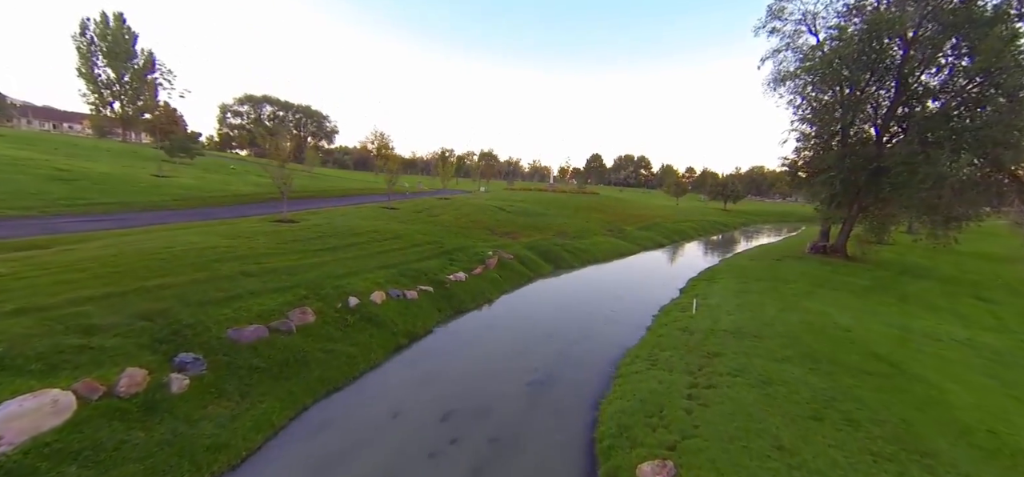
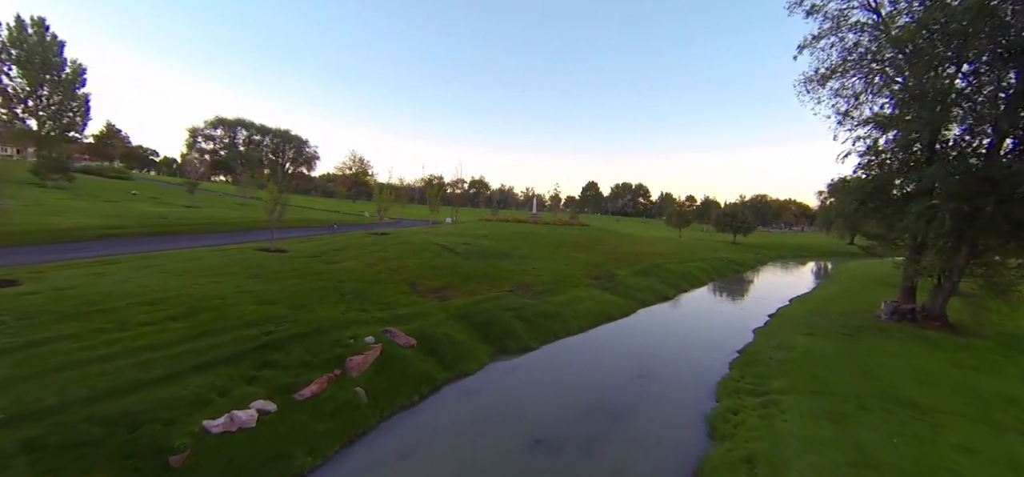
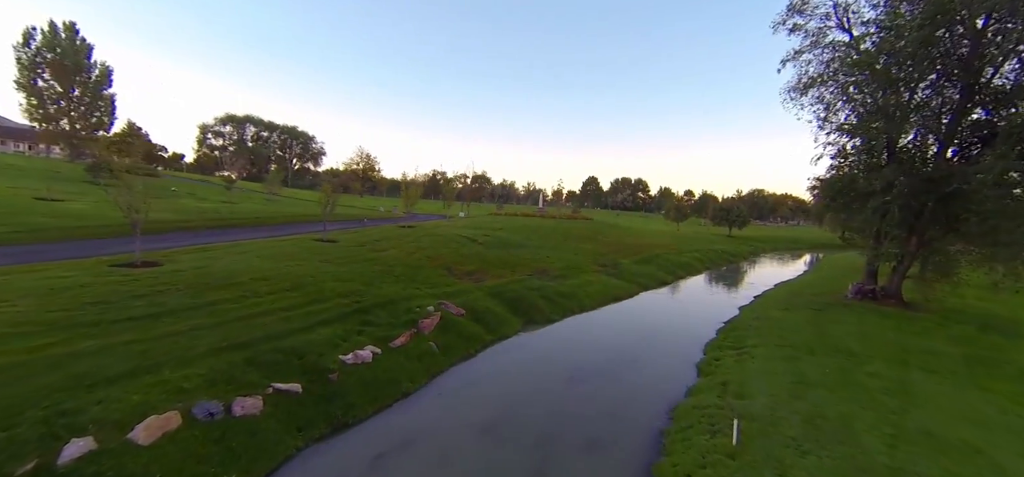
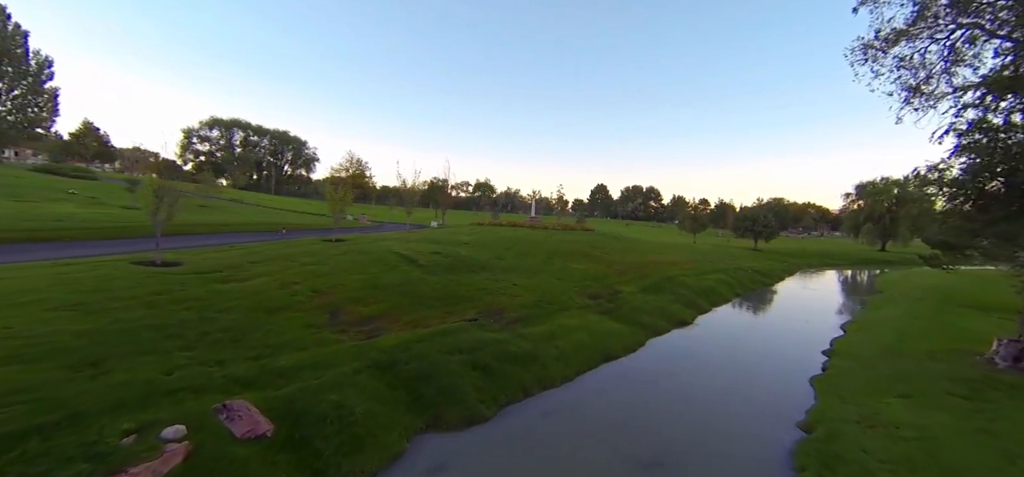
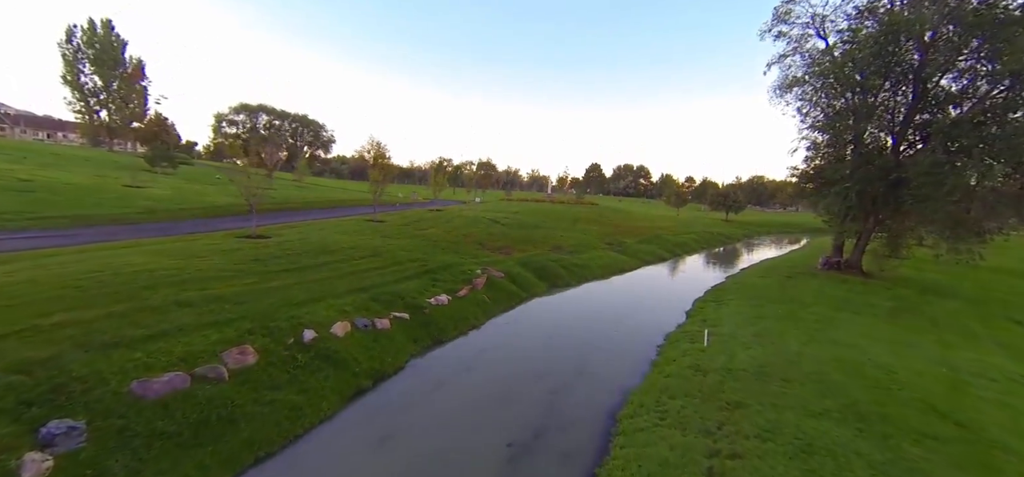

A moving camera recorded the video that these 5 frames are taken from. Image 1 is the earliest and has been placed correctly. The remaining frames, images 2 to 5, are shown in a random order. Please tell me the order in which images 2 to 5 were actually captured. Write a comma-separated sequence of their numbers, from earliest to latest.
5, 3, 2, 4
